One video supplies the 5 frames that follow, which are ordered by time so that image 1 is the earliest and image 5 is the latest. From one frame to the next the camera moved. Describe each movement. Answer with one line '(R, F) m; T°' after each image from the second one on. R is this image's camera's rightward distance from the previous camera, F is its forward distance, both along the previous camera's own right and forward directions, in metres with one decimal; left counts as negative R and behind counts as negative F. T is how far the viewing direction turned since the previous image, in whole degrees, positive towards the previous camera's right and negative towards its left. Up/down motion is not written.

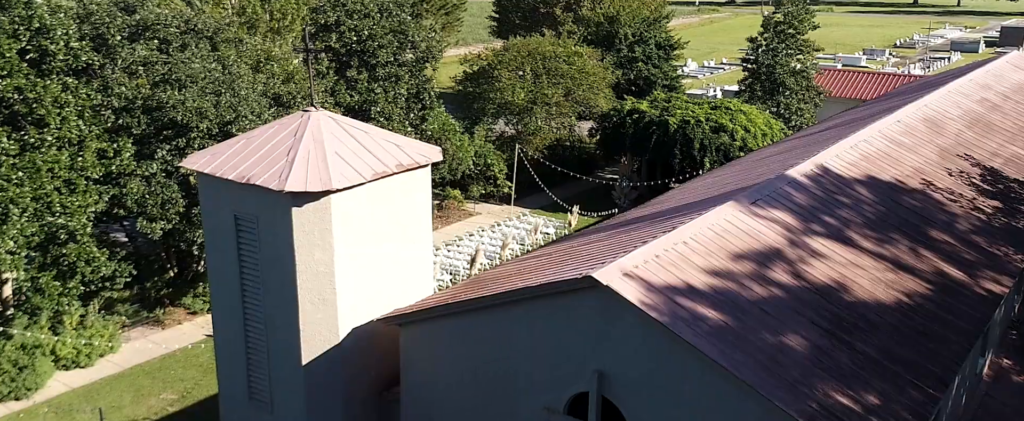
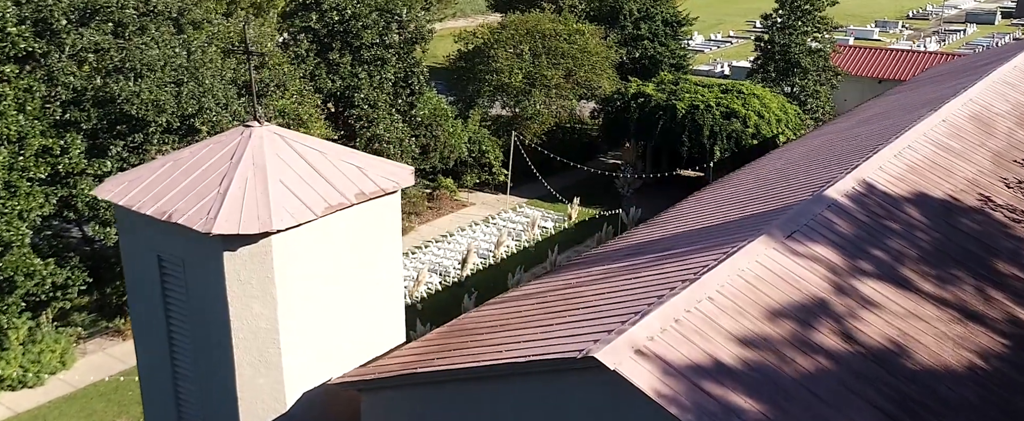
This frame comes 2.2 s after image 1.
(+0.2, +2.1) m; 0°
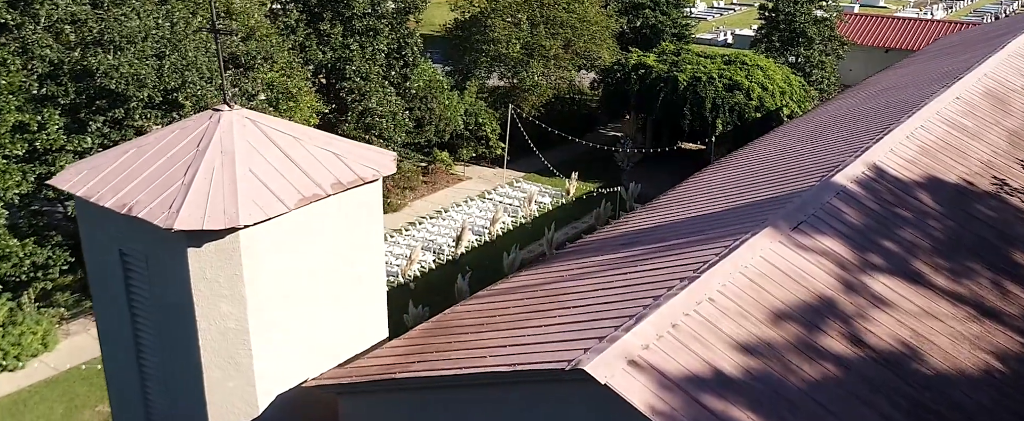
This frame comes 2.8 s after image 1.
(+0.1, +0.6) m; 0°
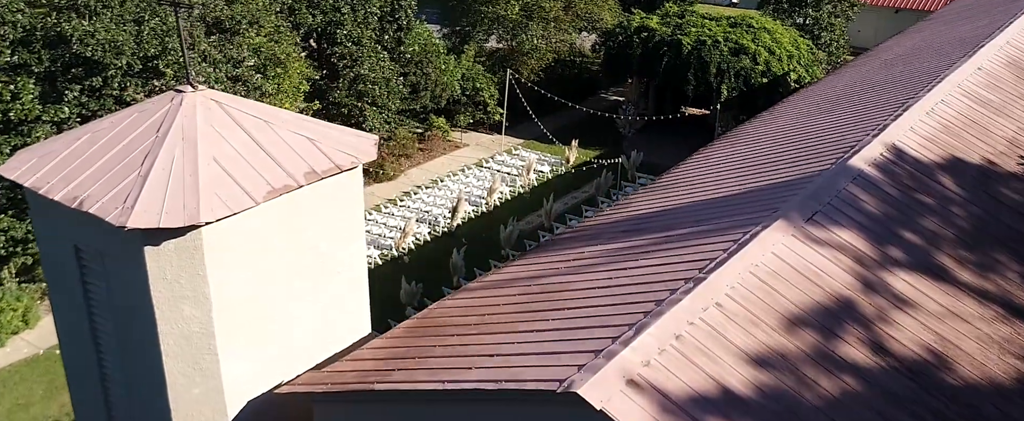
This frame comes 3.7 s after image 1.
(+0.1, +0.7) m; 0°
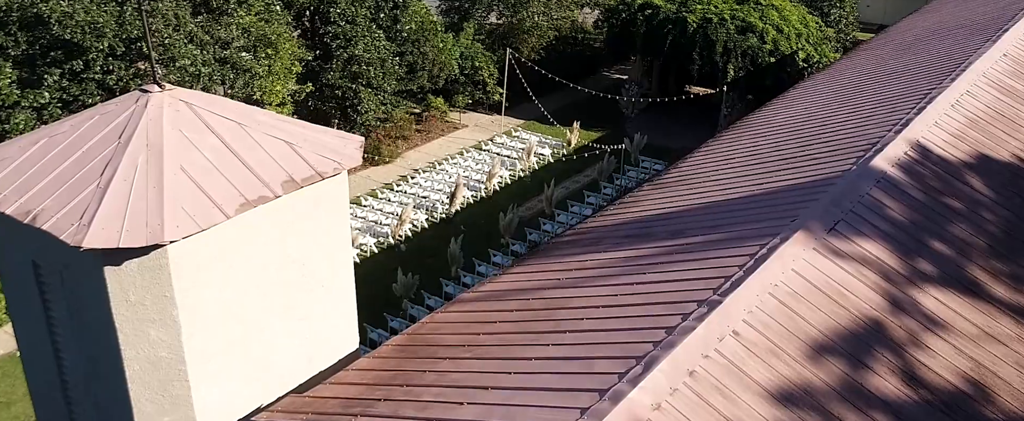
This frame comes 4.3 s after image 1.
(0.0, +0.7) m; 0°
